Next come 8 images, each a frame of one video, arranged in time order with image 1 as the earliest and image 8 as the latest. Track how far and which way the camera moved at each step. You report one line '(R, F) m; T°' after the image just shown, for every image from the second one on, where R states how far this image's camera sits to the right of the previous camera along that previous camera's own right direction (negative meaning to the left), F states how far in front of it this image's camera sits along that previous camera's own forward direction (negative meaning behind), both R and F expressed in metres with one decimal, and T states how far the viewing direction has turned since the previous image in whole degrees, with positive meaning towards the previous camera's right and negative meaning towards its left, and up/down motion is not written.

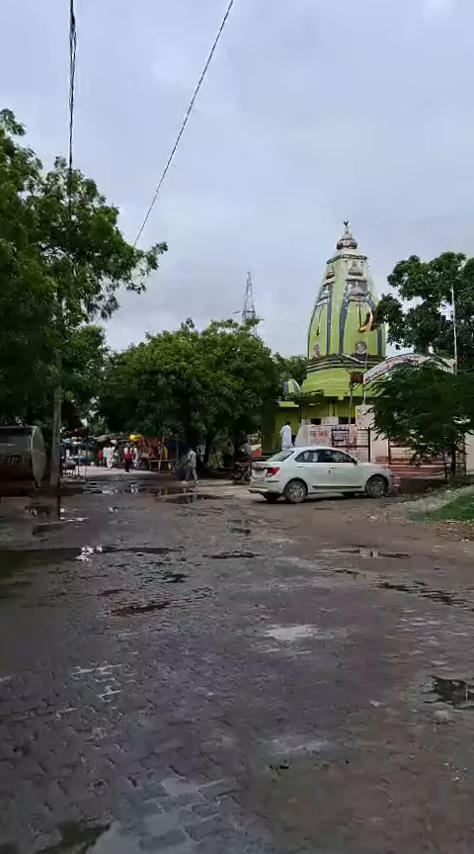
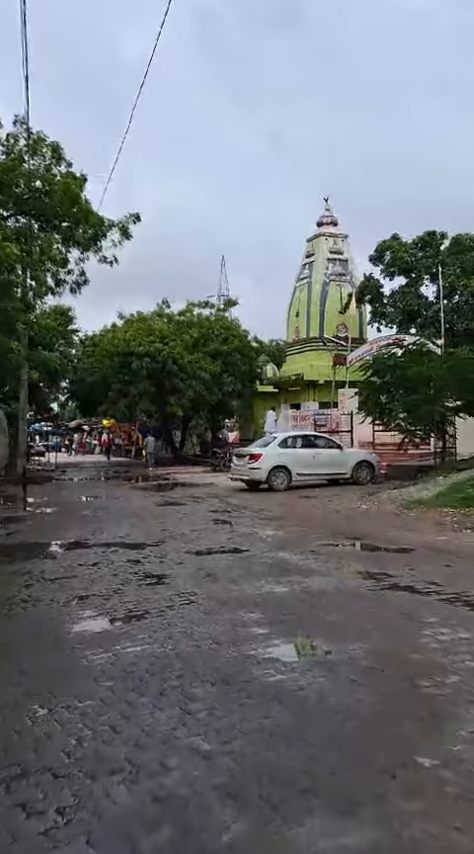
(-0.2, +0.9) m; +3°
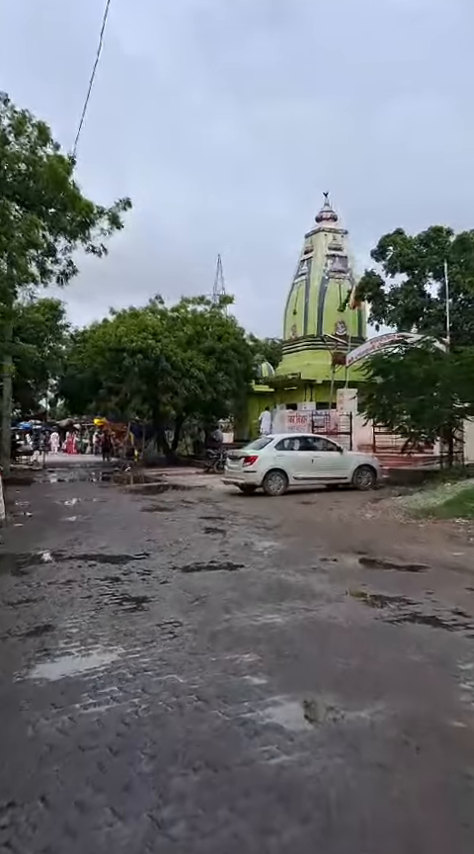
(0.0, +0.9) m; +1°
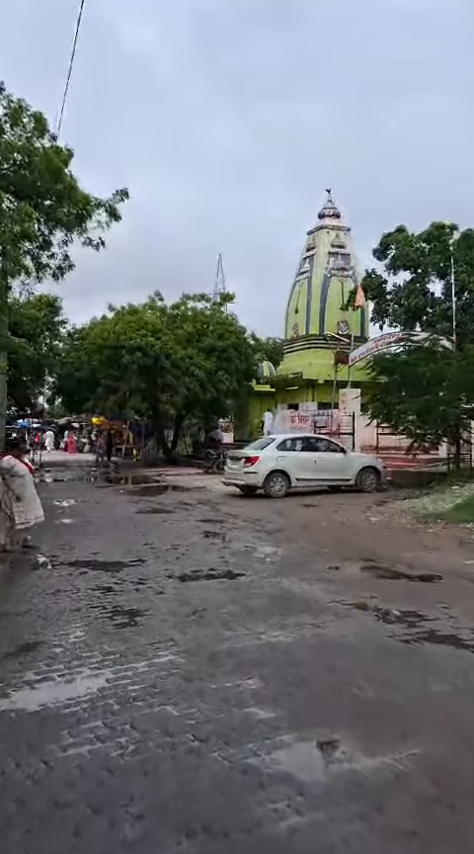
(0.0, +0.5) m; 0°
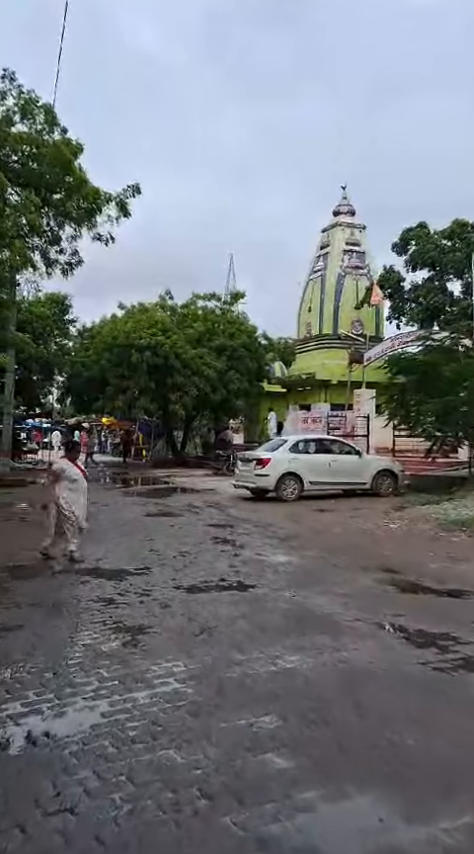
(0.0, +0.5) m; -1°
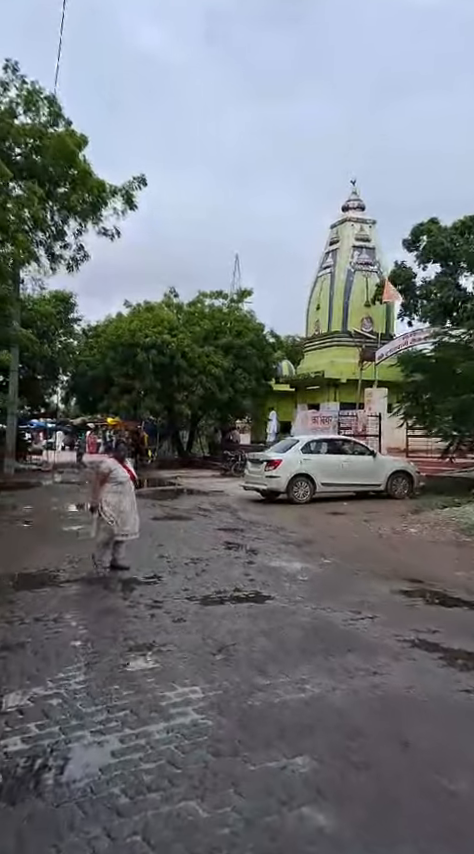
(-0.1, +0.4) m; -1°
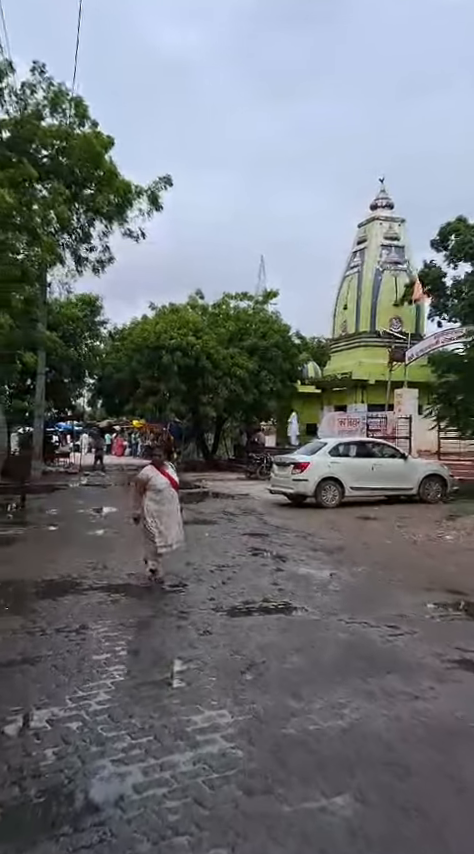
(0.0, +0.3) m; -3°
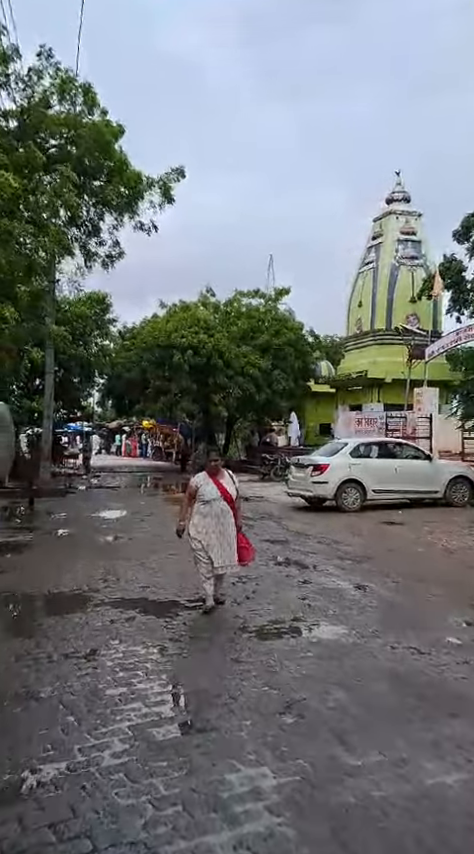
(-0.2, +0.6) m; -1°
